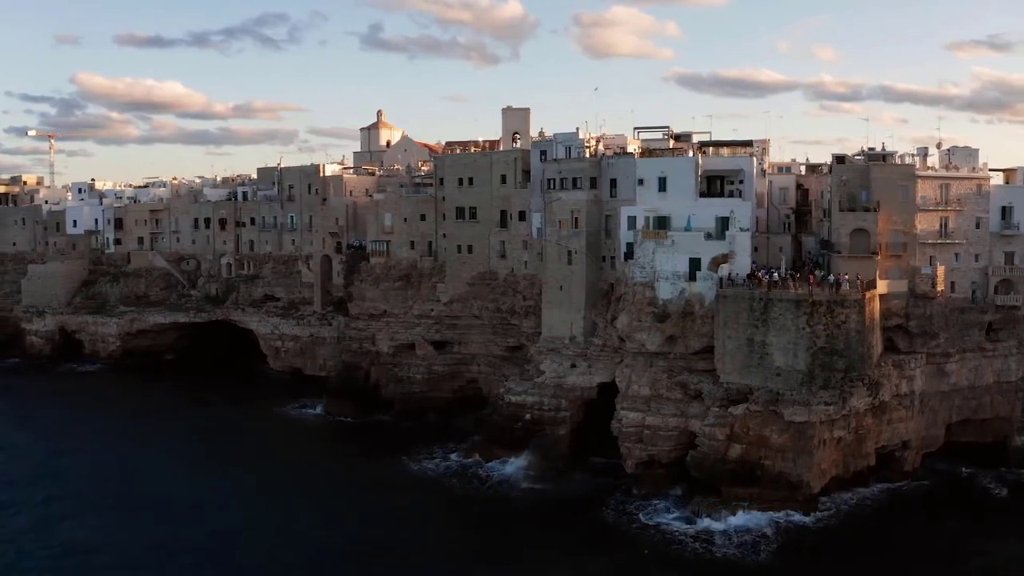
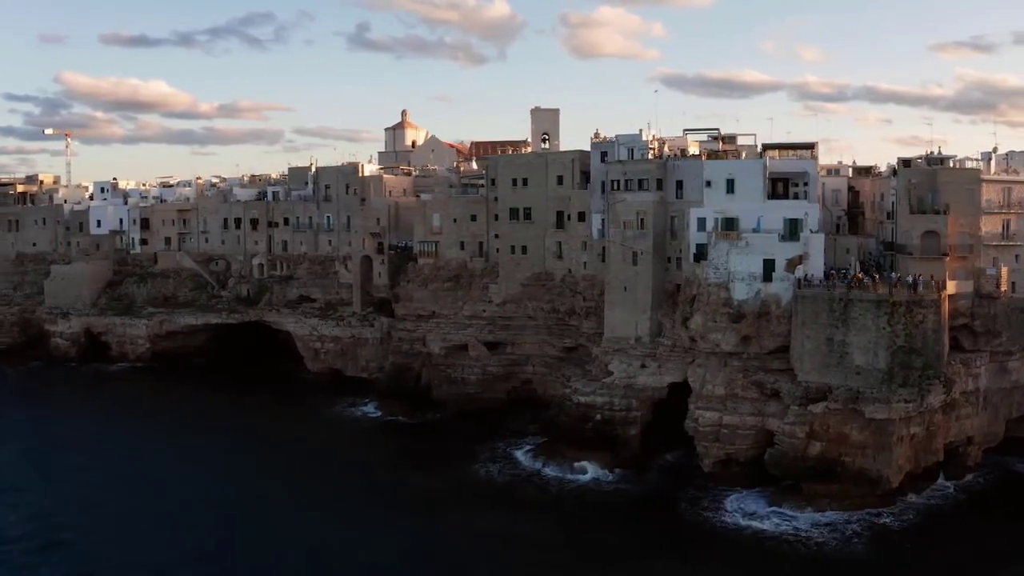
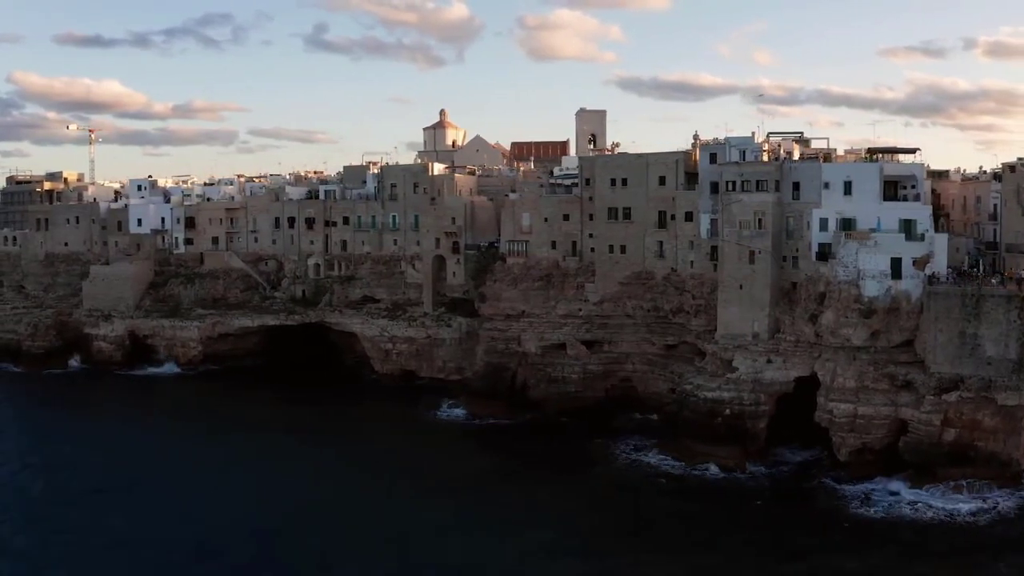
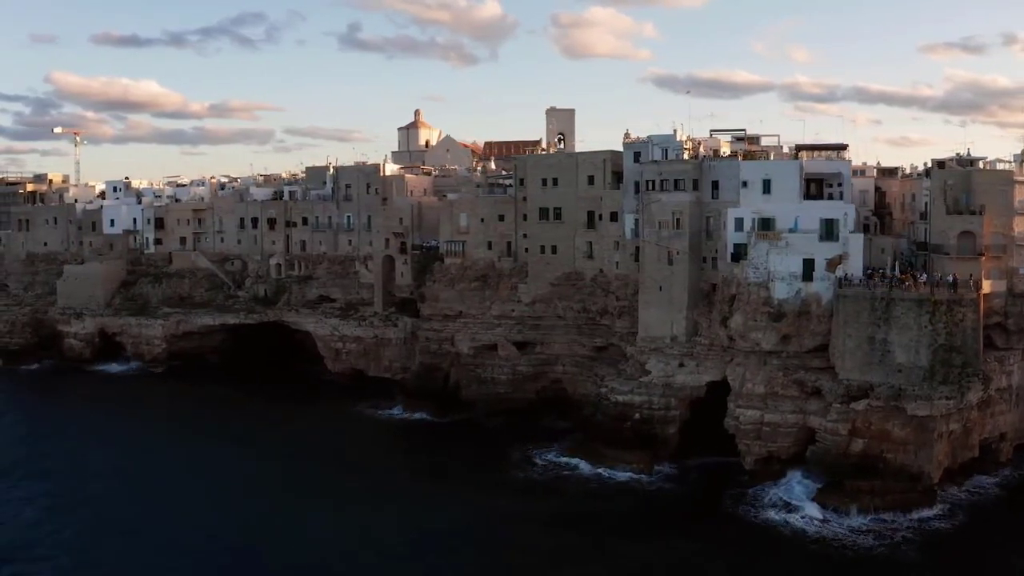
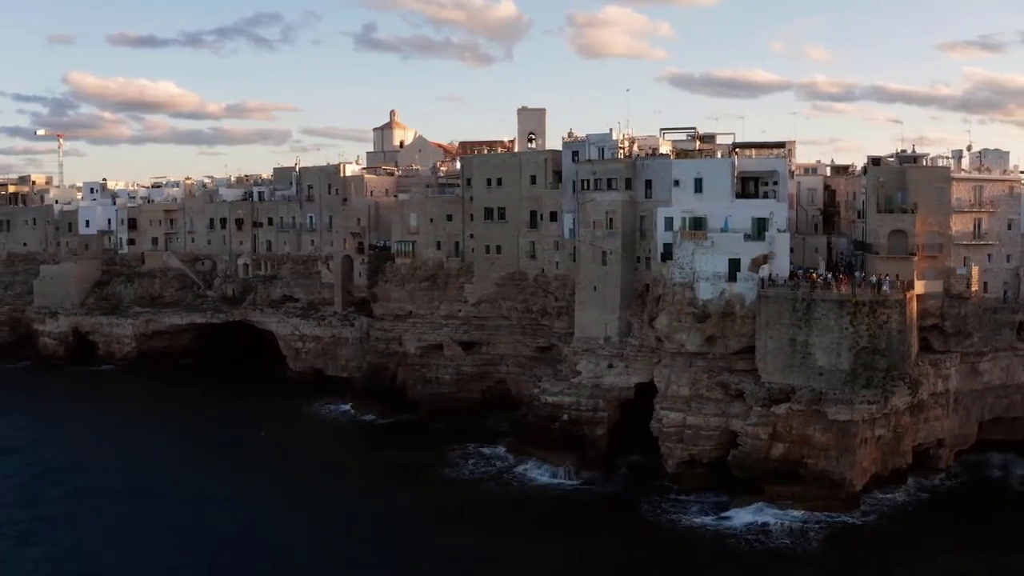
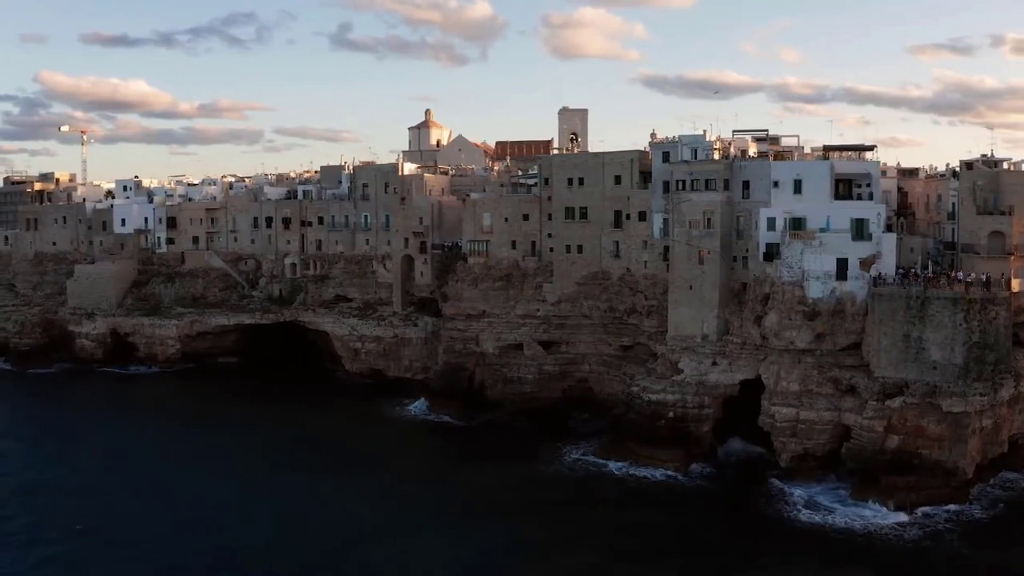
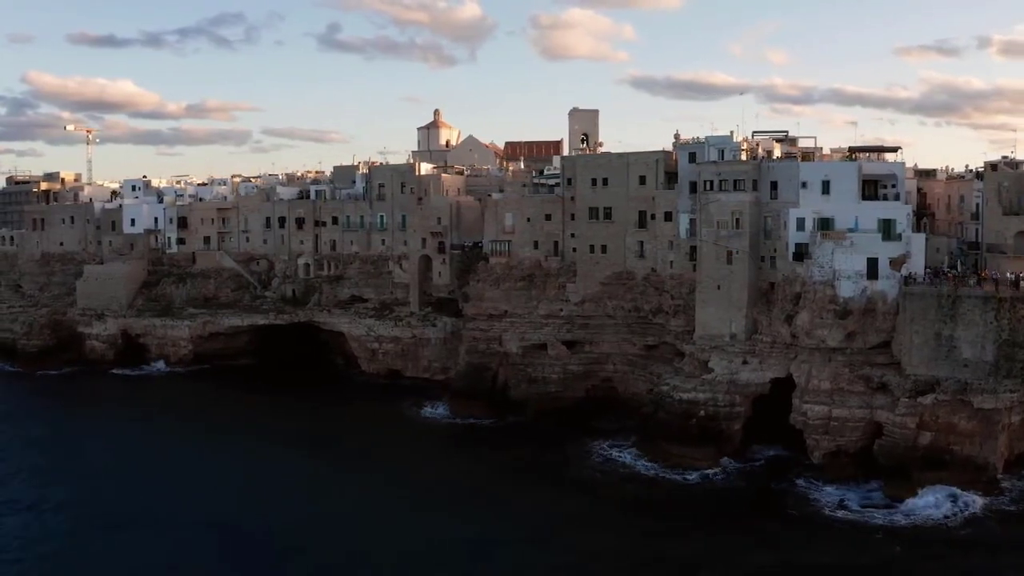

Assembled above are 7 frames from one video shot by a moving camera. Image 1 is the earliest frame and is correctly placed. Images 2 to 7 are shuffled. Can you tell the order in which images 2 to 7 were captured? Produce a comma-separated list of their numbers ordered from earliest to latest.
5, 2, 4, 6, 7, 3
